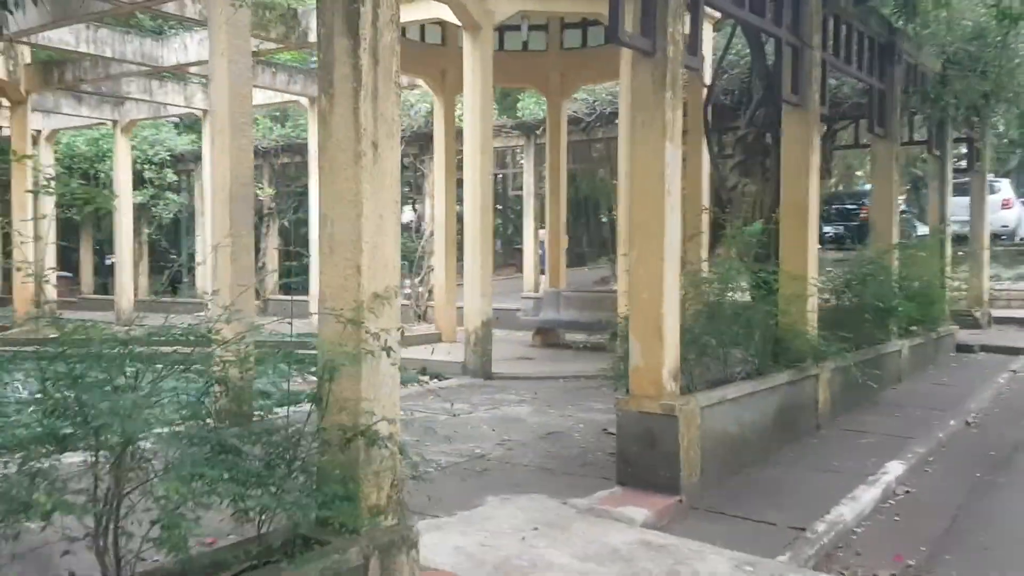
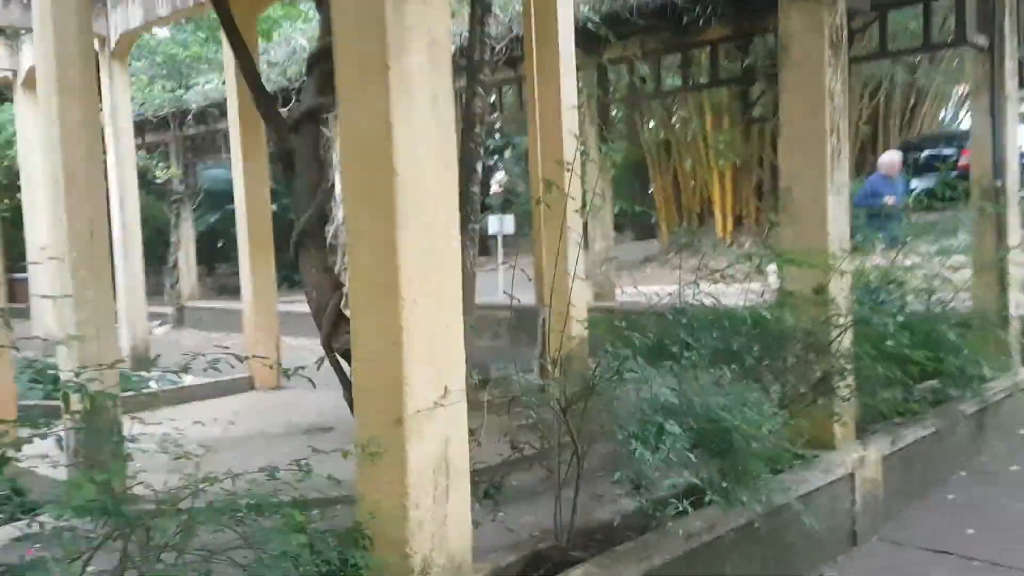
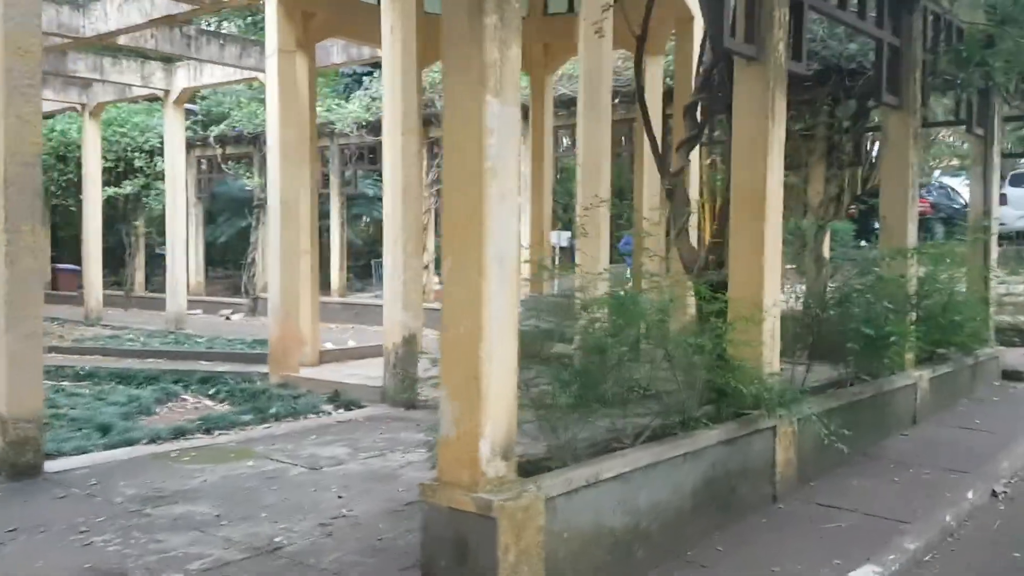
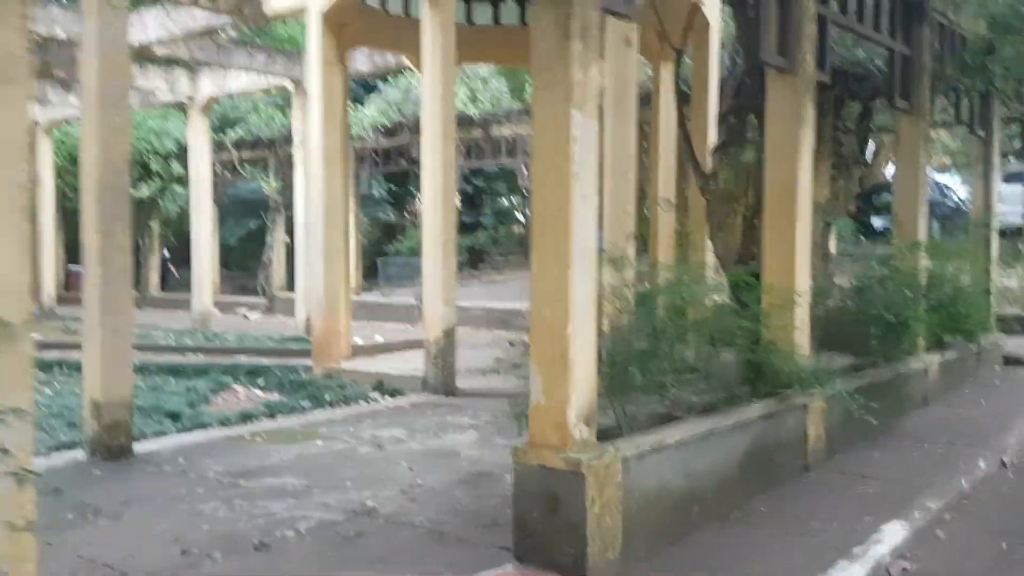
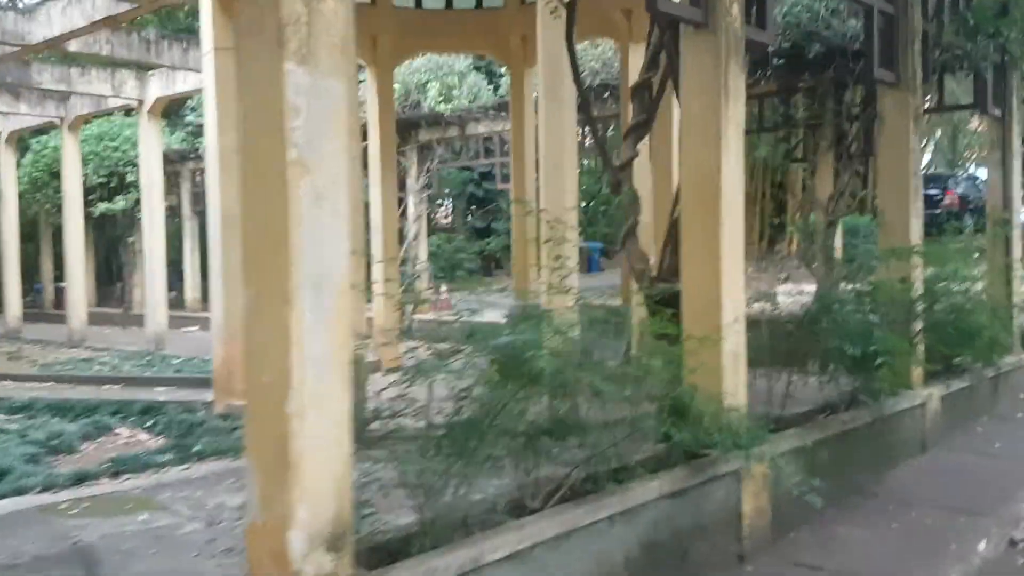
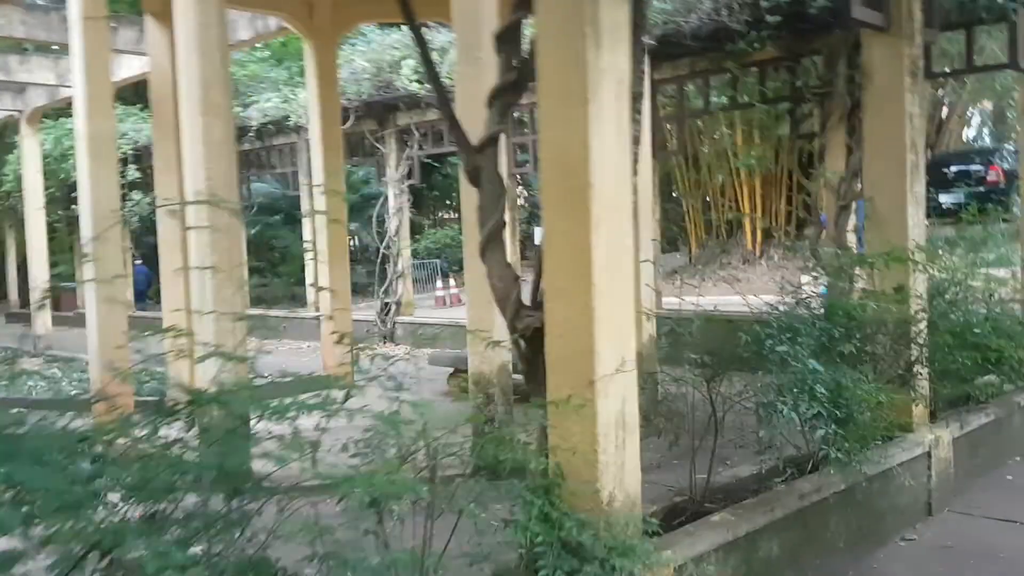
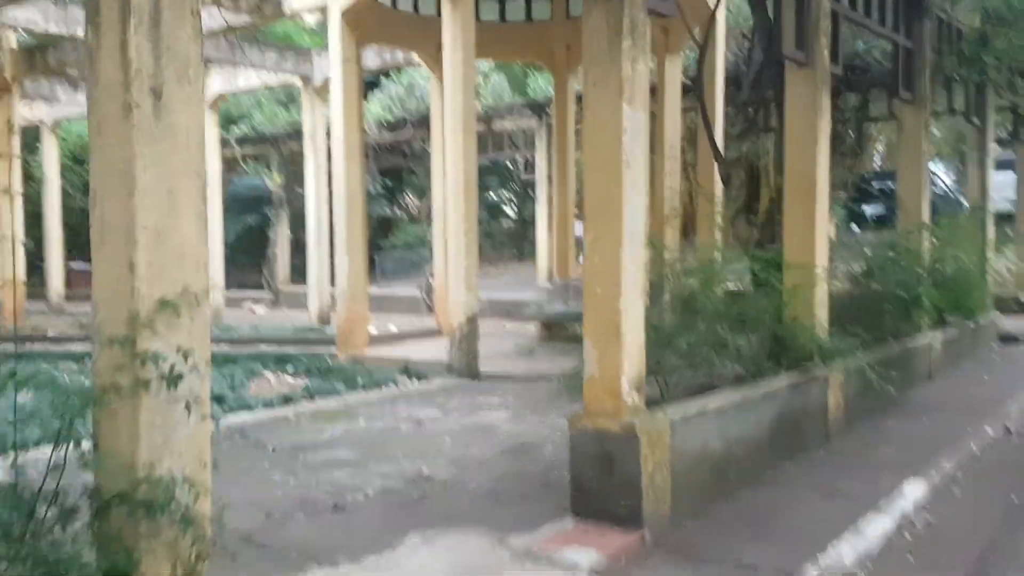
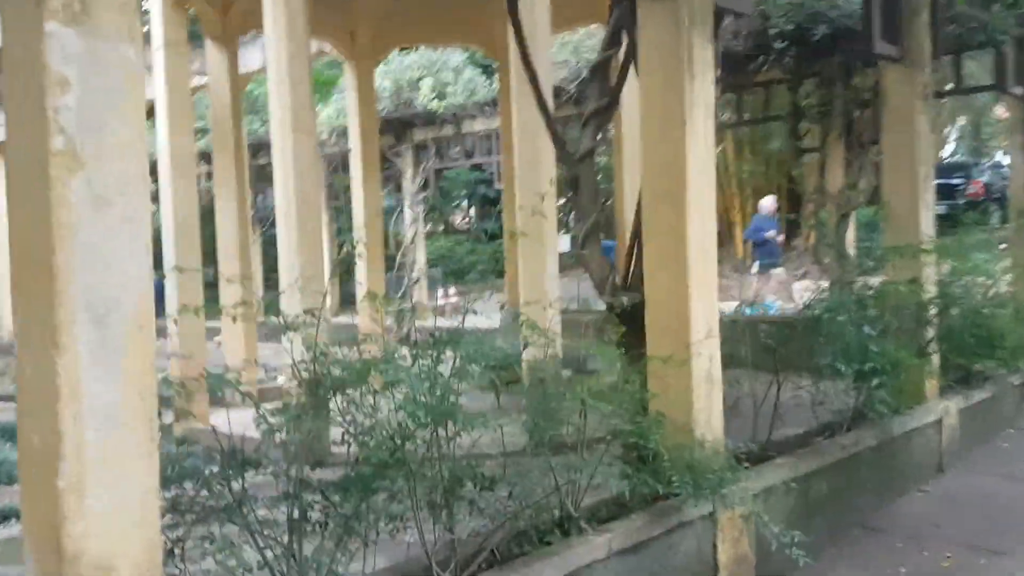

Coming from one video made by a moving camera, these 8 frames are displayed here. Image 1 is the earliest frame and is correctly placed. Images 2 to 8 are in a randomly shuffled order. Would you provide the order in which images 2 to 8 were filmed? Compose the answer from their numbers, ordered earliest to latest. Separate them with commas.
7, 4, 3, 5, 8, 6, 2
